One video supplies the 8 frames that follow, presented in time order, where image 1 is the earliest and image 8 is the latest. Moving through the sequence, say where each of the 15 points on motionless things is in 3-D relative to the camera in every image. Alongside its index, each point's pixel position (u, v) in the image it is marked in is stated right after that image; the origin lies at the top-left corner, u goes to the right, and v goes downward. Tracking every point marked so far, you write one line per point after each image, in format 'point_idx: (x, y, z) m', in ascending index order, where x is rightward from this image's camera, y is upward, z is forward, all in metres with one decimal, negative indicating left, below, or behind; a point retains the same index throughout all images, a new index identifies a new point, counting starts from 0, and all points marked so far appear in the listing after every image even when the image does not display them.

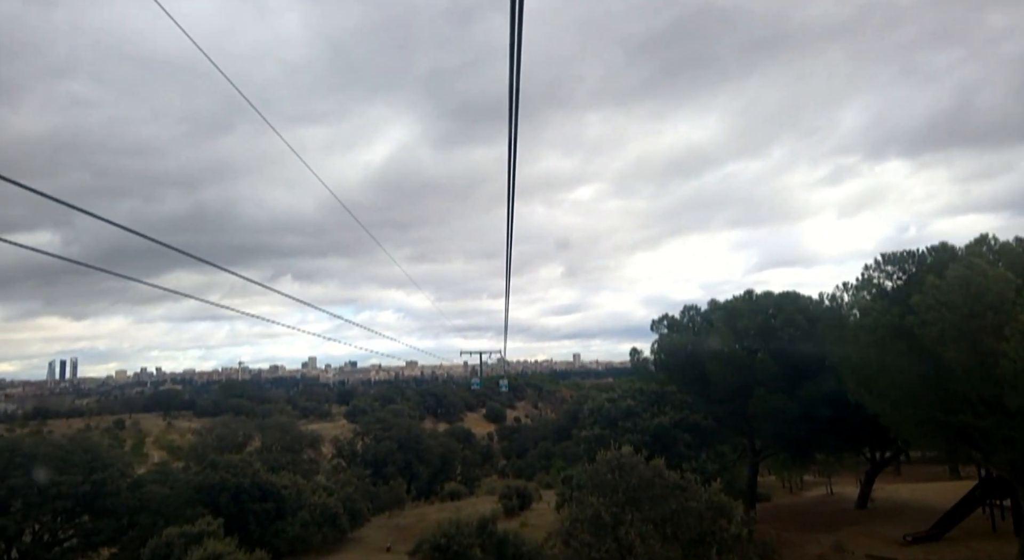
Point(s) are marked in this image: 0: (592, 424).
0: (+2.5, -4.6, +19.6) m
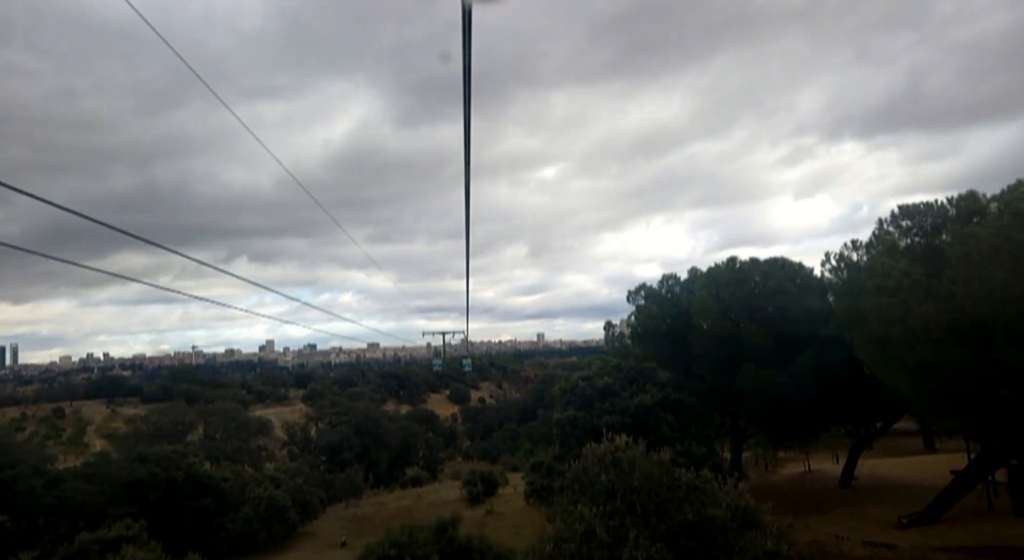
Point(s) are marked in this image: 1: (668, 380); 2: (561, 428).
0: (+1.5, -3.6, +17.8) m
1: (+4.6, -2.9, +18.0) m
2: (+1.4, -4.1, +17.1) m
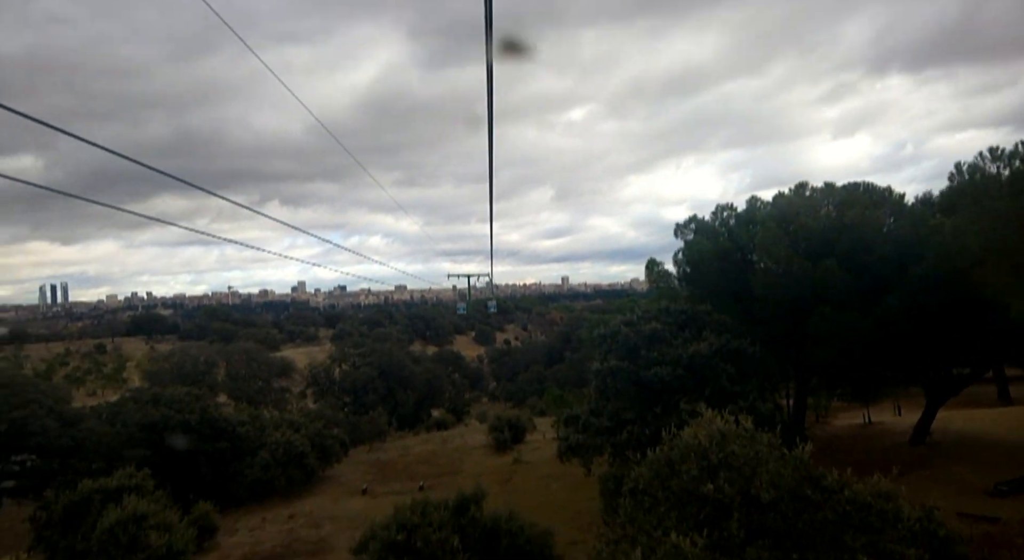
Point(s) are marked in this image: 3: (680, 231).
0: (+2.4, -1.8, +15.7) m
1: (+5.4, -1.1, +15.7) m
2: (+2.2, -2.4, +15.2) m
3: (+5.2, +1.5, +19.0) m
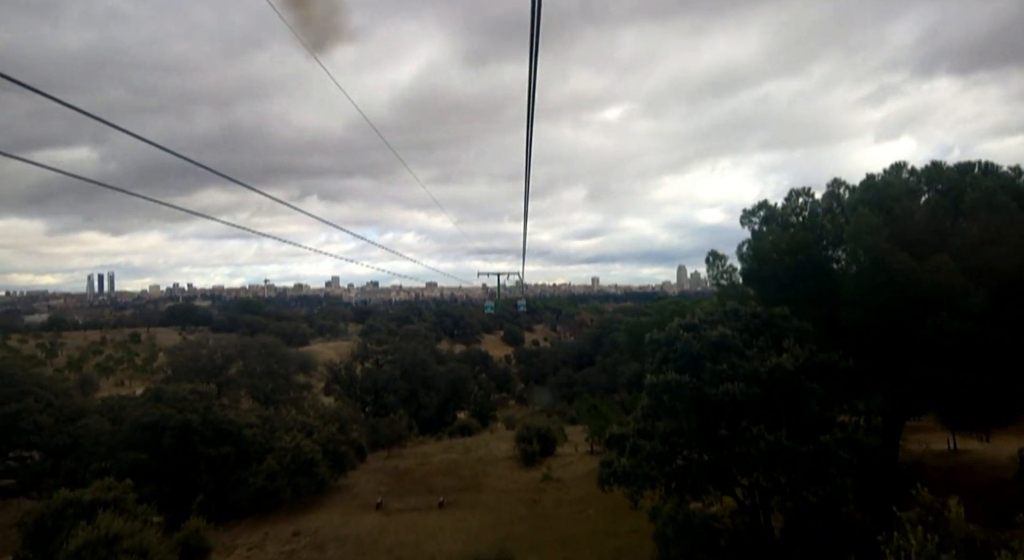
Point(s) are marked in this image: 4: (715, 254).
0: (+3.1, -1.8, +13.2) m
1: (+6.2, -1.2, +13.0) m
2: (+2.9, -2.3, +12.6) m
3: (+6.1, +1.5, +16.3) m
4: (+6.0, +0.8, +18.1) m
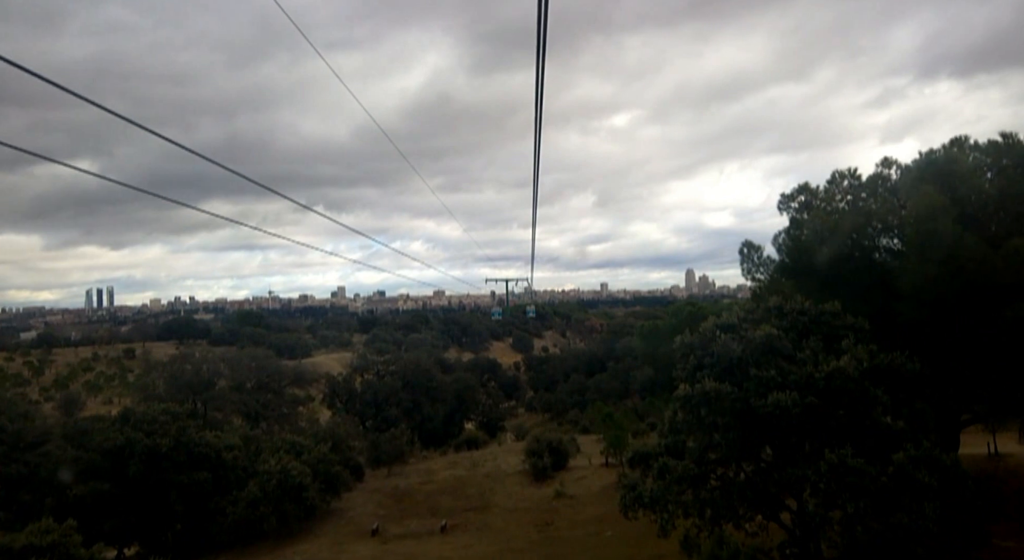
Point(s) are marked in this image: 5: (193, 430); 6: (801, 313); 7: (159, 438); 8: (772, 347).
0: (+3.2, -1.6, +11.1) m
1: (+6.2, -0.9, +10.9) m
2: (+3.0, -2.1, +10.6) m
3: (+6.2, +1.7, +14.2) m
4: (+6.0, +1.0, +16.1) m
5: (-10.0, -4.7, +19.4) m
6: (+5.2, -0.6, +11.1) m
7: (-10.4, -4.7, +18.2) m
8: (+4.2, -1.1, +10.1) m
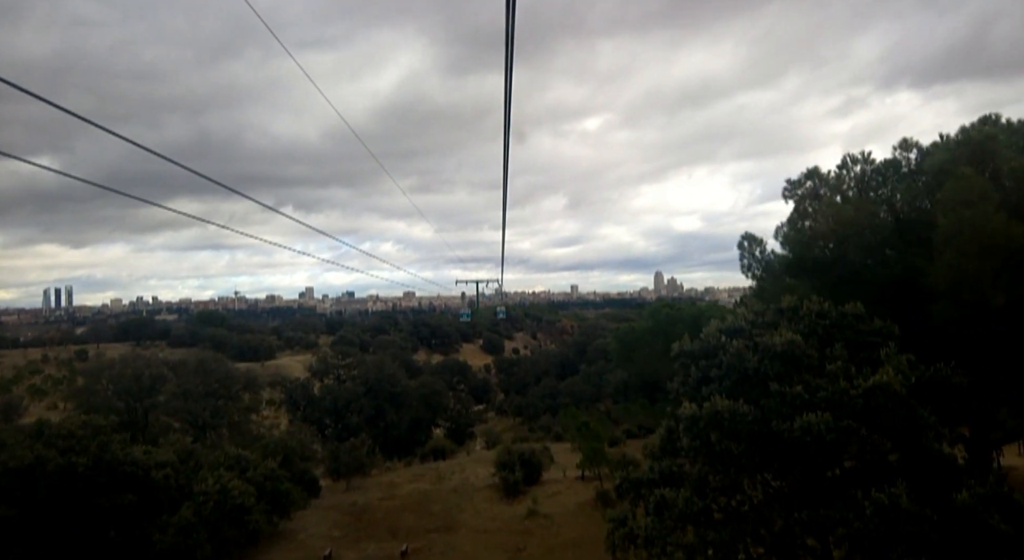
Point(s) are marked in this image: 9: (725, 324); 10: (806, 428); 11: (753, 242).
0: (+2.7, -1.5, +9.4) m
1: (+5.8, -0.9, +9.4) m
2: (+2.5, -2.1, +8.9) m
3: (+5.6, +1.7, +12.7) m
4: (+5.3, +1.0, +14.5) m
5: (-10.8, -4.6, +17.0) m
6: (+4.7, -0.6, +9.5) m
7: (-11.2, -4.5, +15.8) m
8: (+3.8, -1.1, +8.5) m
9: (+3.3, -0.7, +9.7) m
10: (+3.5, -1.8, +7.4) m
11: (+5.4, +0.8, +14.6) m
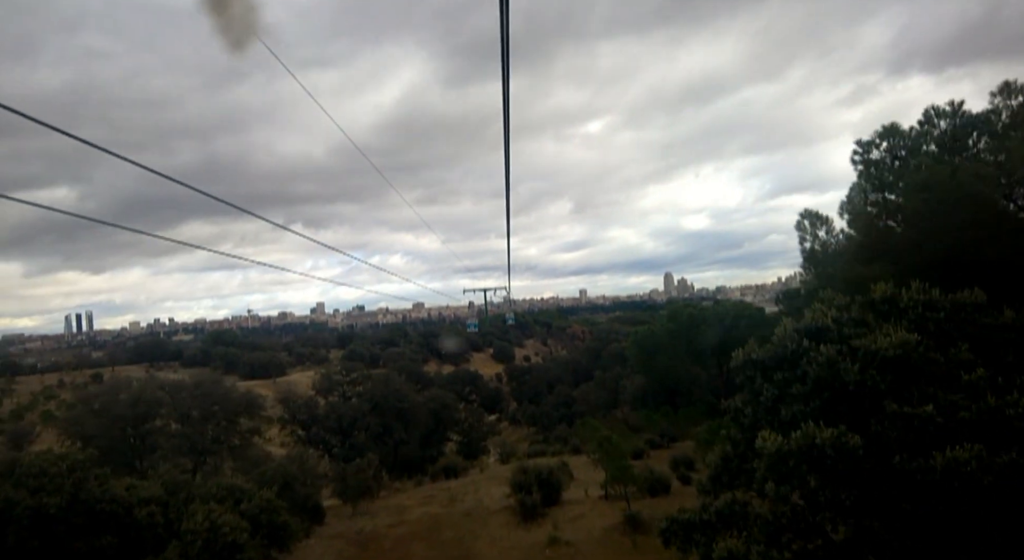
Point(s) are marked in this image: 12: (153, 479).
0: (+2.9, -1.5, +7.7) m
1: (+5.9, -0.7, +7.7) m
2: (+2.7, -2.0, +7.2) m
3: (+5.7, +1.9, +11.0) m
4: (+5.5, +1.1, +12.8) m
5: (-10.4, -5.1, +15.5) m
6: (+4.8, -0.4, +7.8) m
7: (-10.8, -5.0, +14.3) m
8: (+4.0, -1.0, +6.8) m
9: (+3.5, -0.6, +8.0) m
10: (+3.7, -1.7, +5.7) m
11: (+5.5, +0.9, +12.9) m
12: (-10.4, -5.8, +18.0) m
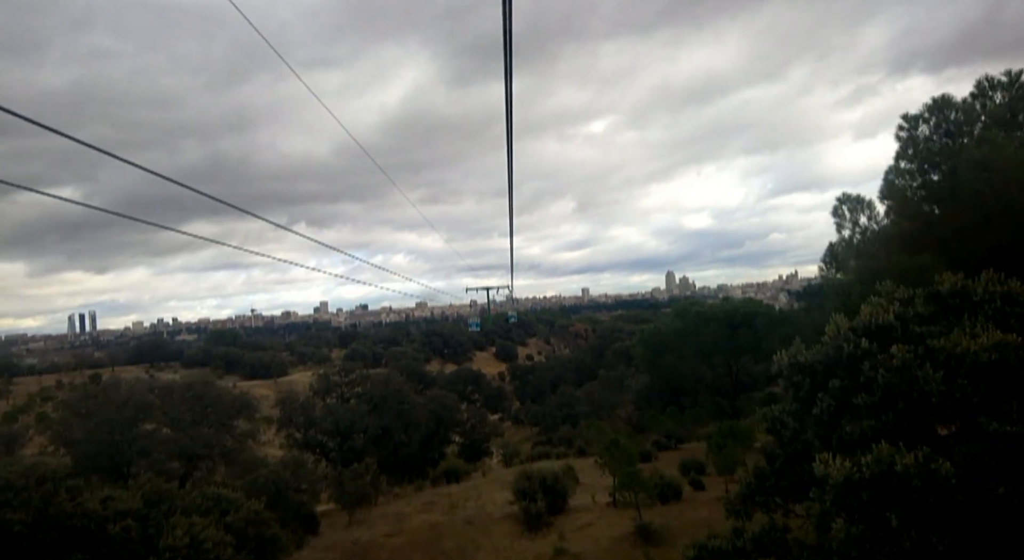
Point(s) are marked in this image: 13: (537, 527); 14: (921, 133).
0: (+2.9, -1.4, +6.7) m
1: (+5.9, -0.6, +6.6) m
2: (+2.7, -1.9, +6.1) m
3: (+5.7, +2.0, +9.9) m
4: (+5.5, +1.2, +11.7) m
5: (-10.3, -5.0, +14.5) m
6: (+4.9, -0.3, +6.7) m
7: (-10.7, -5.0, +13.3) m
8: (+4.0, -0.8, +5.7) m
9: (+3.5, -0.5, +6.9) m
10: (+3.7, -1.6, +4.6) m
11: (+5.6, +1.1, +11.8) m
12: (-10.3, -5.7, +17.0) m
13: (+0.9, -7.8, +19.8) m
14: (+6.3, +2.2, +10.7) m
